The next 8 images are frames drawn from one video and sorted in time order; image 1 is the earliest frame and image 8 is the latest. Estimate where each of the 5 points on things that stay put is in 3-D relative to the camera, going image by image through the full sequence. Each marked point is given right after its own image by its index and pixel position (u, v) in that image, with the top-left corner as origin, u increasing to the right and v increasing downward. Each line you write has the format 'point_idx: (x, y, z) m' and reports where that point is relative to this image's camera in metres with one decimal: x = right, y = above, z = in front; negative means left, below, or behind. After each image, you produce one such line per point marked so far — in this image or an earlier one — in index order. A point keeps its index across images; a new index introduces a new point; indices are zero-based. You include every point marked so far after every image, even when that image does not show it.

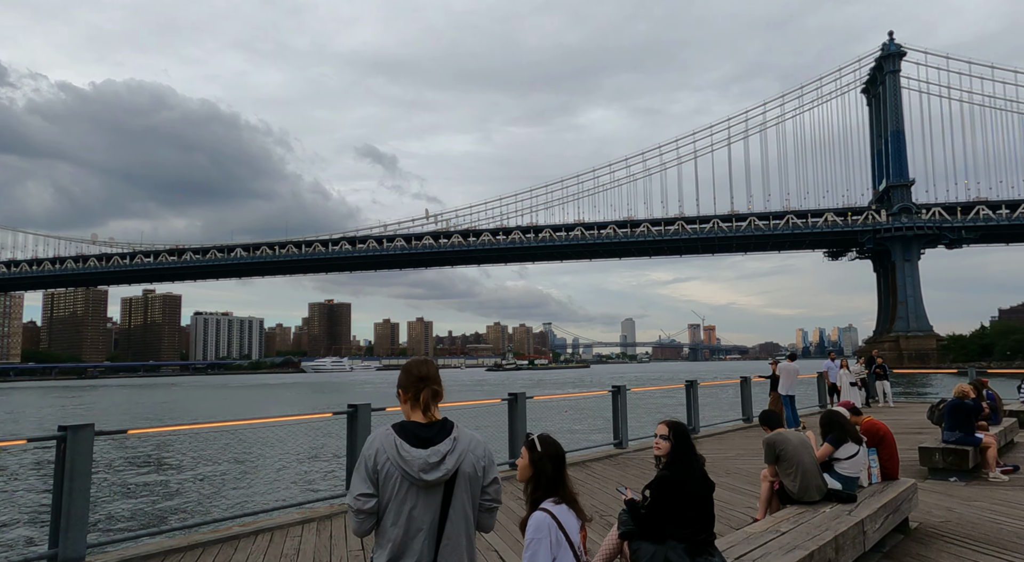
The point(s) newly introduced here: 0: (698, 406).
0: (+3.1, -2.1, +11.2) m
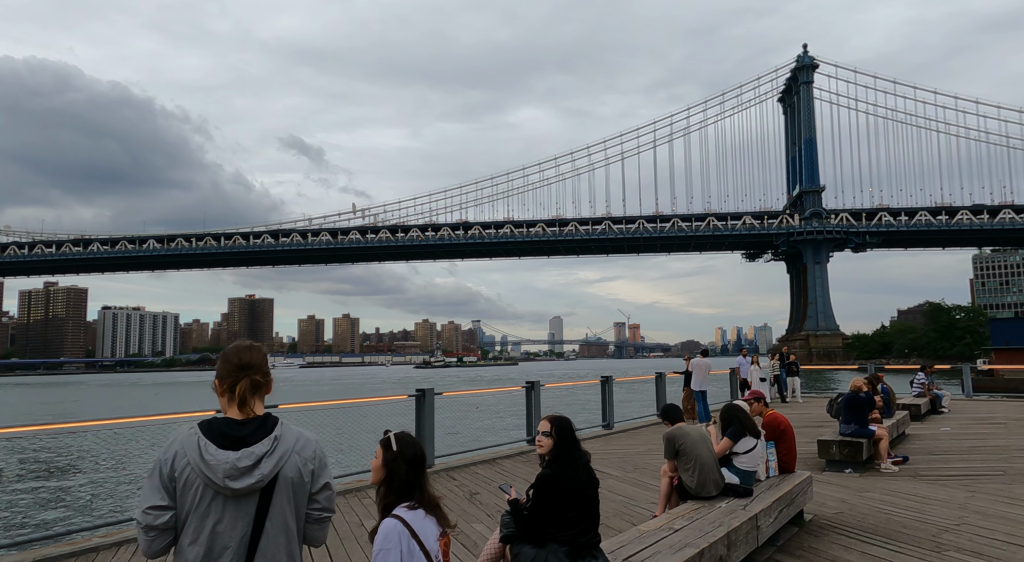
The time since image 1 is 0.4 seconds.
0: (+1.7, -2.0, +11.3) m
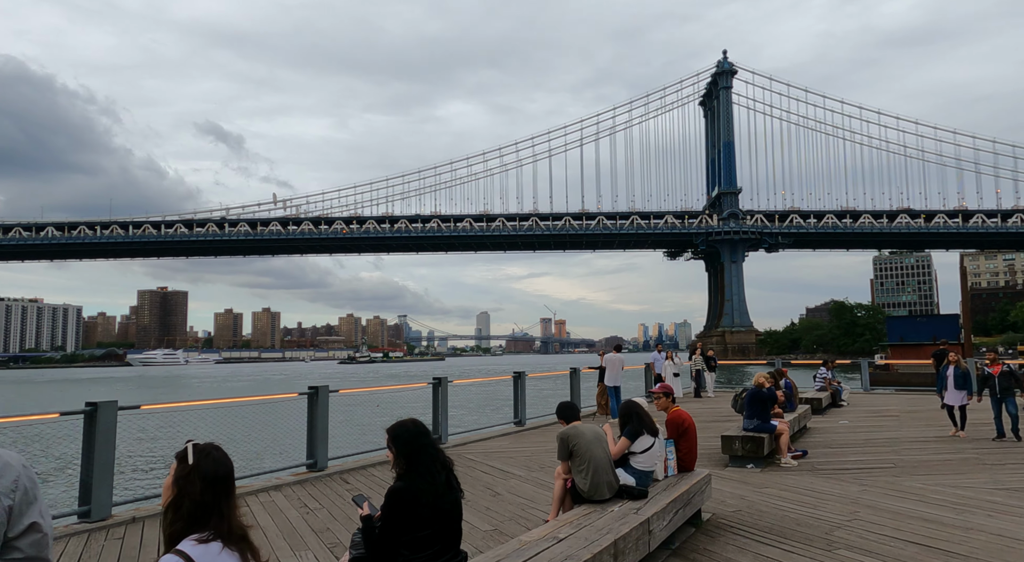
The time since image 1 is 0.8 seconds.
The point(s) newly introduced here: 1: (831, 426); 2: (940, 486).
0: (+0.2, -1.9, +11.0) m
1: (+5.4, -2.5, +11.3) m
2: (+4.0, -1.9, +6.3) m
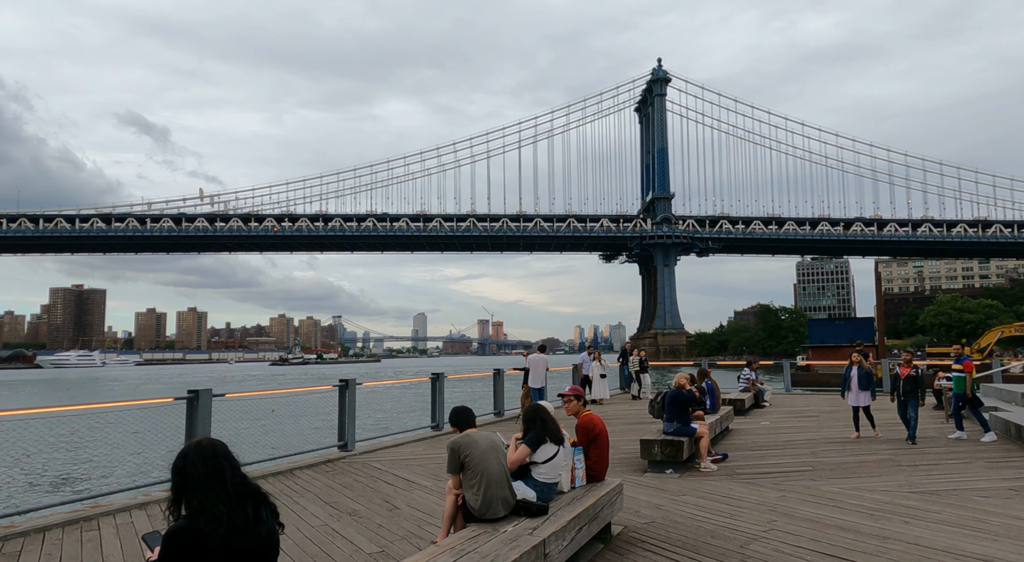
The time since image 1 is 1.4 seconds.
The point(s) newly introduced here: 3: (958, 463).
0: (-1.1, -1.9, +10.5) m
1: (+4.0, -2.5, +11.2) m
2: (+3.1, -1.9, +6.1) m
3: (+5.0, -2.0, +7.5) m
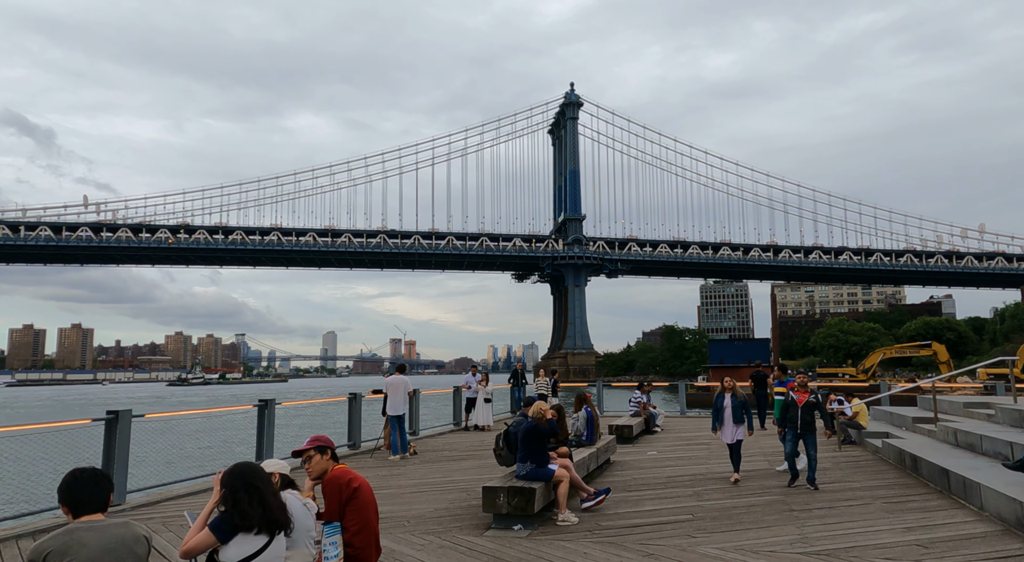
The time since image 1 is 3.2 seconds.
0: (-3.1, -1.9, +8.6) m
1: (+1.9, -2.7, +10.0) m
2: (+1.6, -2.0, +4.9) m
3: (+3.3, -2.2, +6.5) m
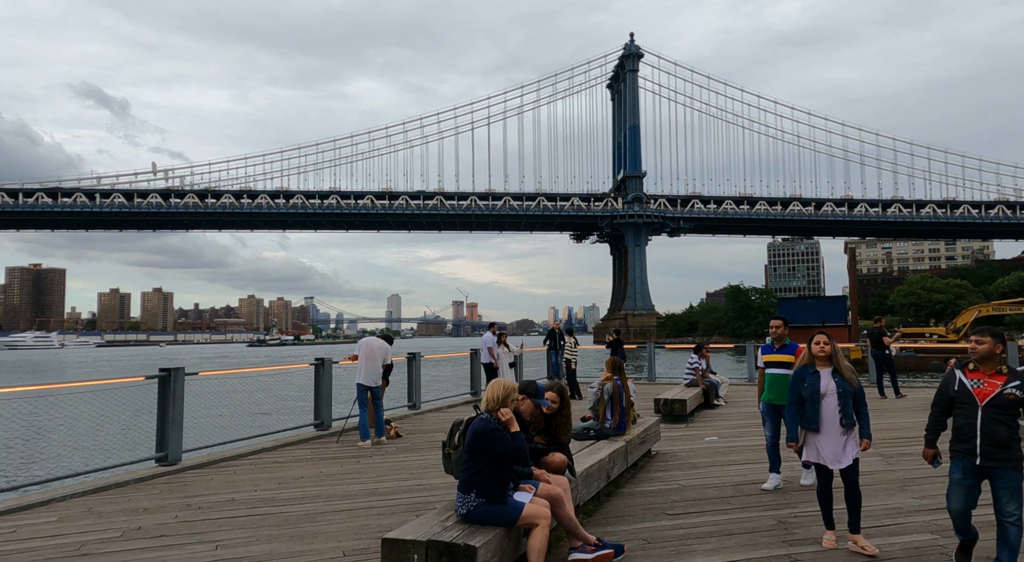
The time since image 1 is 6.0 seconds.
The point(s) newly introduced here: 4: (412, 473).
0: (-3.2, -1.2, +6.3) m
1: (+1.9, -1.8, +7.2) m
2: (+1.2, -1.4, +2.1) m
3: (+3.0, -1.5, +3.6) m
4: (-0.9, -1.8, +6.2) m
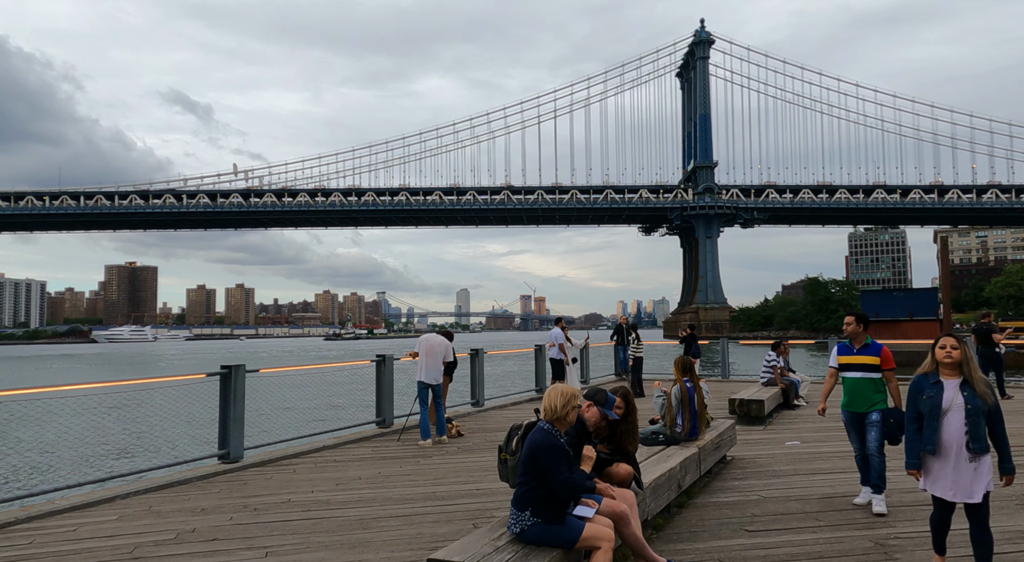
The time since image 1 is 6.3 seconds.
0: (-2.6, -1.2, +6.3) m
1: (+2.6, -1.8, +6.7) m
2: (+1.4, -1.4, +1.7) m
3: (+3.3, -1.5, +2.9) m
4: (-0.4, -1.7, +5.9) m
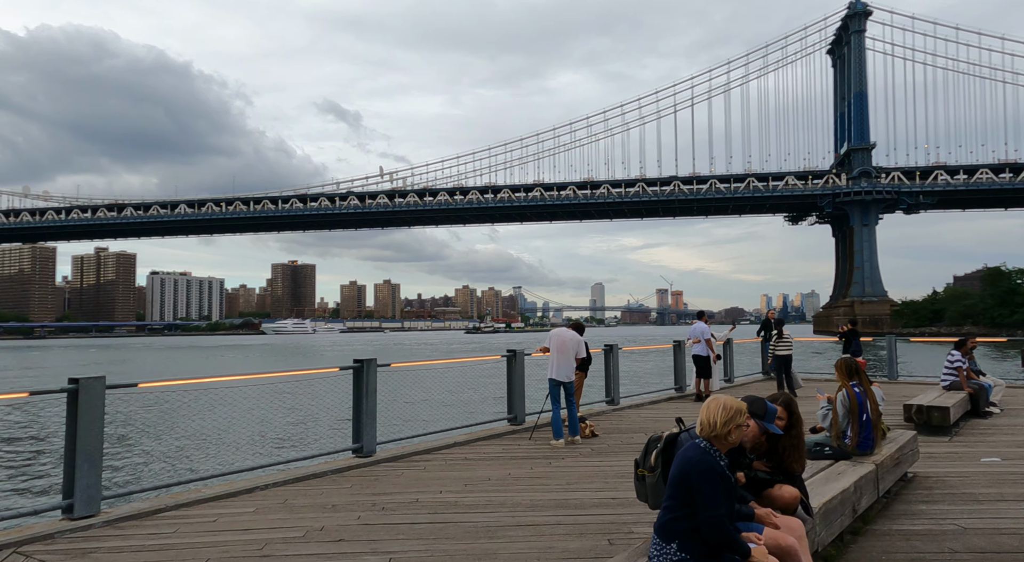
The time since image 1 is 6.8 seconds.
0: (-1.4, -1.1, +6.3) m
1: (+3.8, -1.6, +5.7) m
2: (+1.6, -1.3, +1.0) m
3: (+3.8, -1.4, +1.8) m
4: (+0.8, -1.6, +5.5) m
